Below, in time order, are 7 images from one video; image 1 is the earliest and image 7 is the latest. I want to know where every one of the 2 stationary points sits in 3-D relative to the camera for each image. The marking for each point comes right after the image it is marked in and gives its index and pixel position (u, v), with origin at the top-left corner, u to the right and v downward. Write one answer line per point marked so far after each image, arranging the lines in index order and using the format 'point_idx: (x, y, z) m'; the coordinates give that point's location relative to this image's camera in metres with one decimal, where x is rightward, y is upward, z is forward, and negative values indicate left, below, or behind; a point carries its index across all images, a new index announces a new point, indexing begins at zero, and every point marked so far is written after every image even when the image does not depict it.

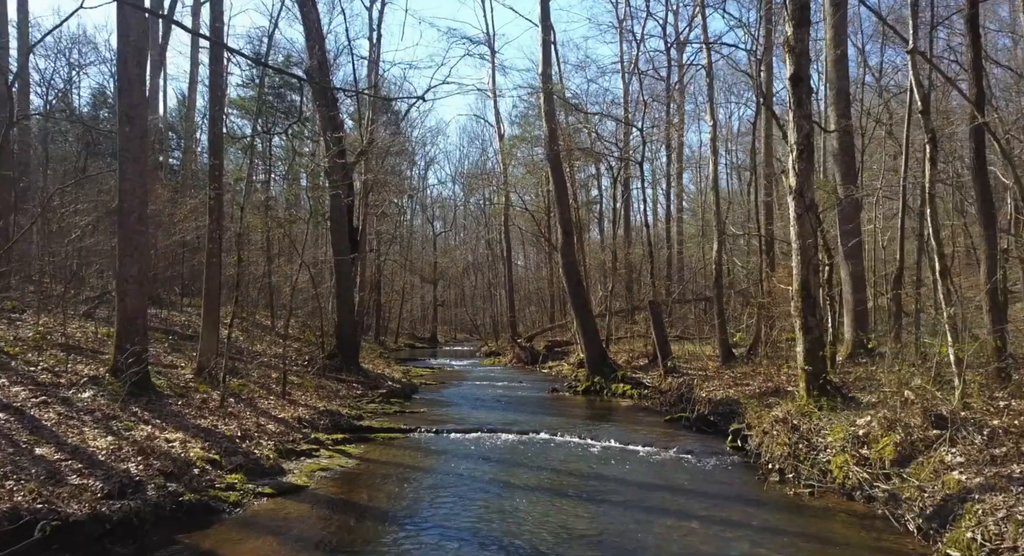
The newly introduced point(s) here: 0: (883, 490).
0: (+3.2, -1.8, +5.8) m
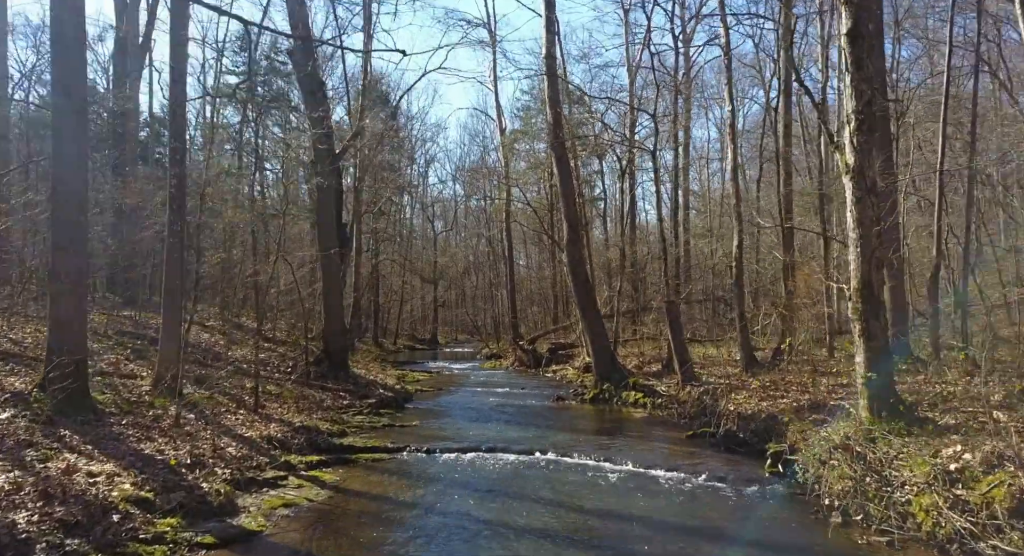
0: (+3.2, -1.8, +4.5) m
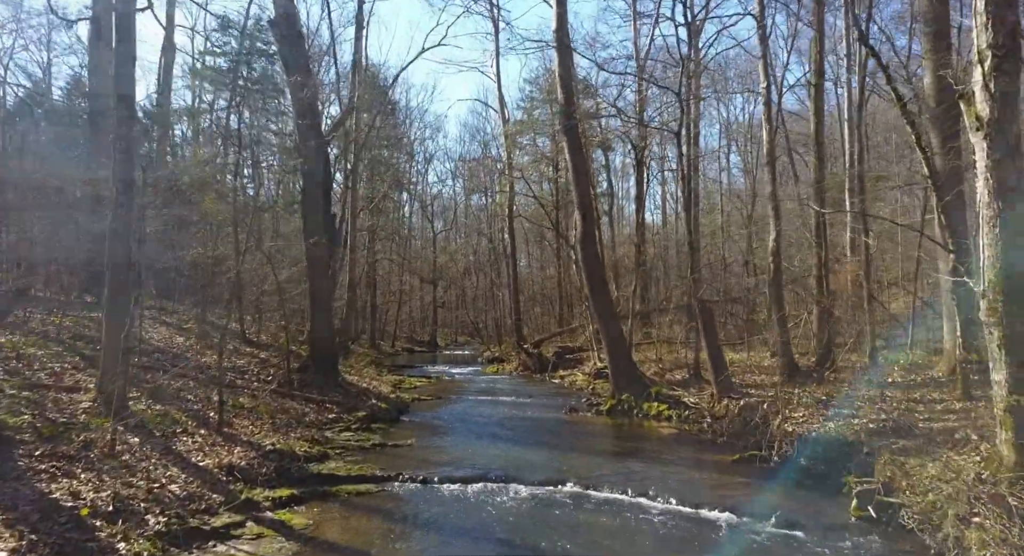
0: (+3.3, -1.7, +2.9) m
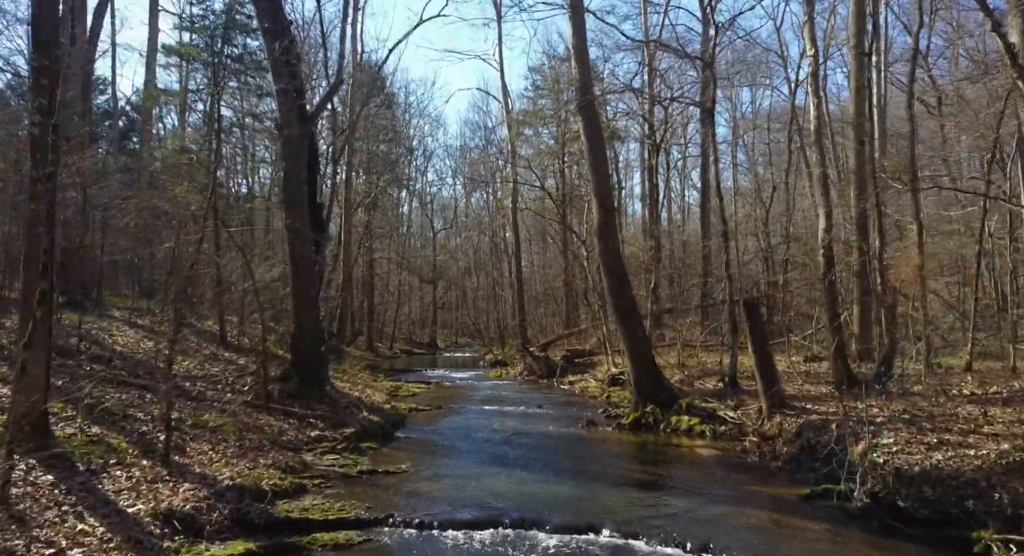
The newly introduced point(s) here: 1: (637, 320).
0: (+3.5, -1.6, +1.3) m
1: (+2.3, -0.8, +12.4) m
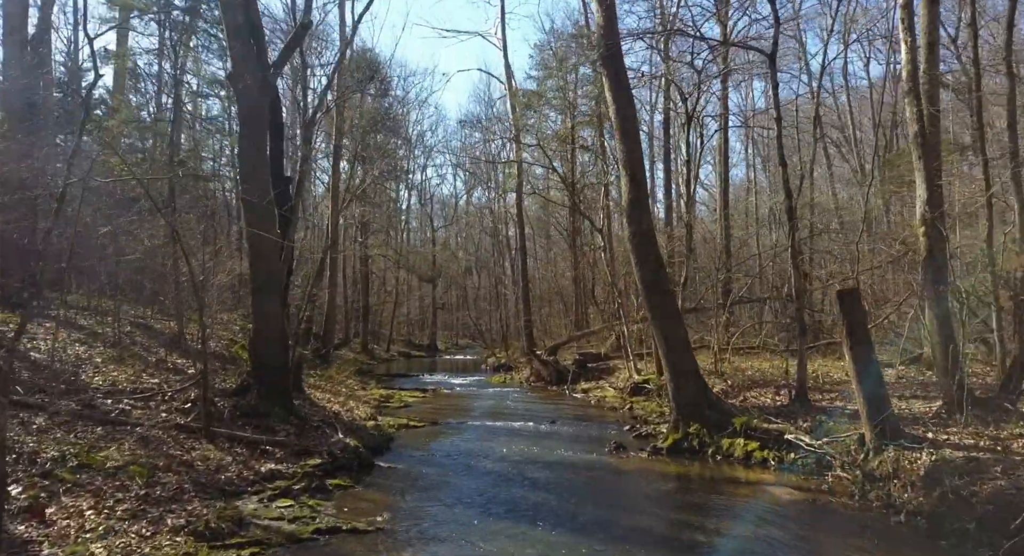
0: (+3.6, -1.4, -1.0) m
1: (+2.4, -0.6, +10.0) m
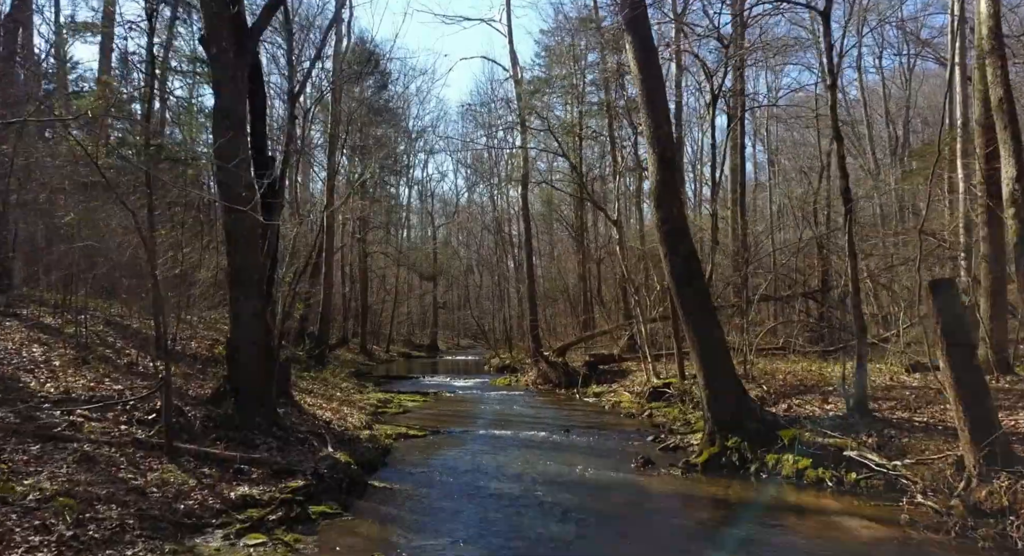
0: (+3.8, -1.3, -2.3) m
1: (+2.6, -0.5, +8.8) m
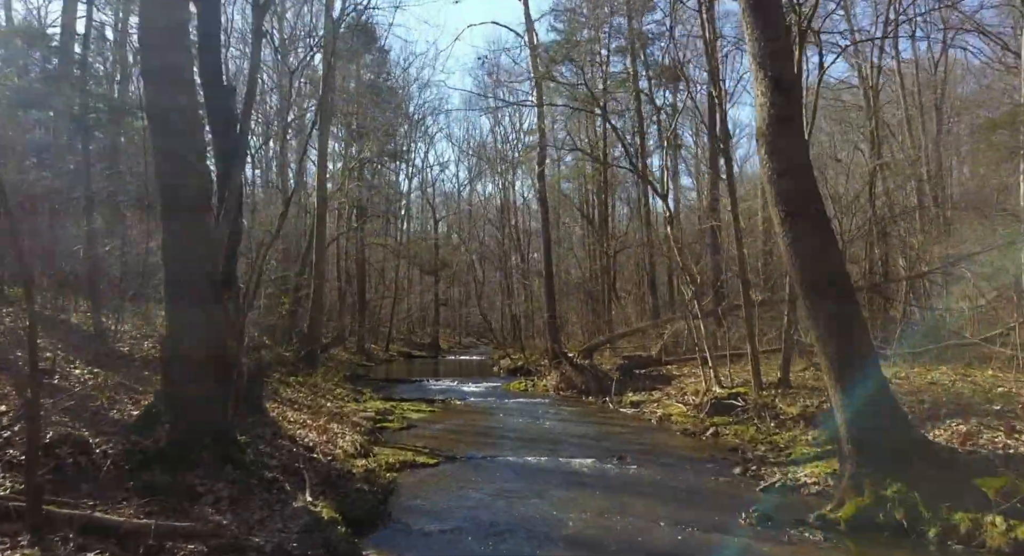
0: (+4.3, -1.1, -4.9) m
1: (+3.1, -0.3, +6.1) m
